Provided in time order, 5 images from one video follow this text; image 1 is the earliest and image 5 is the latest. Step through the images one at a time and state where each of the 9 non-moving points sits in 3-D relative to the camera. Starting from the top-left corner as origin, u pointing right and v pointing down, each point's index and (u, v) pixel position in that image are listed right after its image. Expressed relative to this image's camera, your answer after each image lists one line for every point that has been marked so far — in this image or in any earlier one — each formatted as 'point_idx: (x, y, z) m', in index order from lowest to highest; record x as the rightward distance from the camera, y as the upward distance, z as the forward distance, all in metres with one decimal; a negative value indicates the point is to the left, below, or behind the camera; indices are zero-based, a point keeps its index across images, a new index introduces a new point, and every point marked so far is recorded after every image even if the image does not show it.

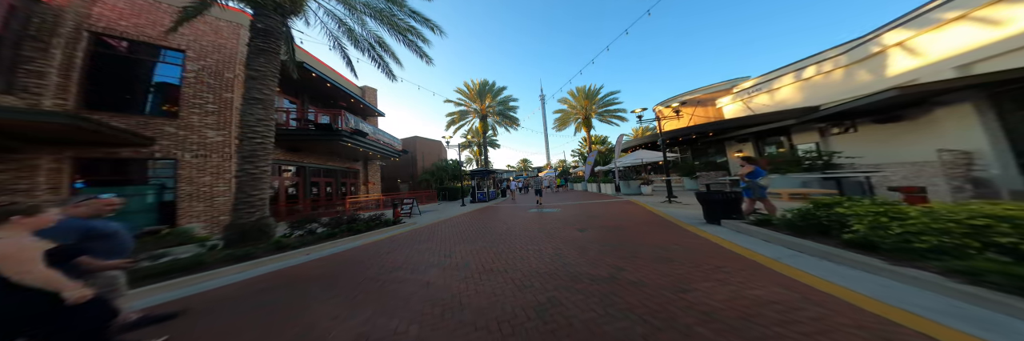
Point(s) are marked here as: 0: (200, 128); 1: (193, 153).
0: (-11.5, +1.4, +6.9) m
1: (-11.4, +0.5, +6.7) m
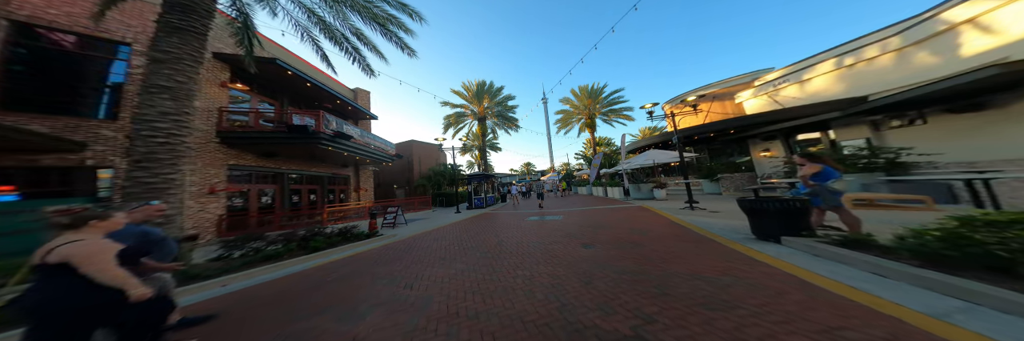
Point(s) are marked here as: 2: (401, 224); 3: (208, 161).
0: (-11.8, +1.2, +6.1) m
1: (-11.8, +0.2, +5.9) m
2: (-5.6, -2.8, +9.5) m
3: (-11.4, +0.2, +7.1) m
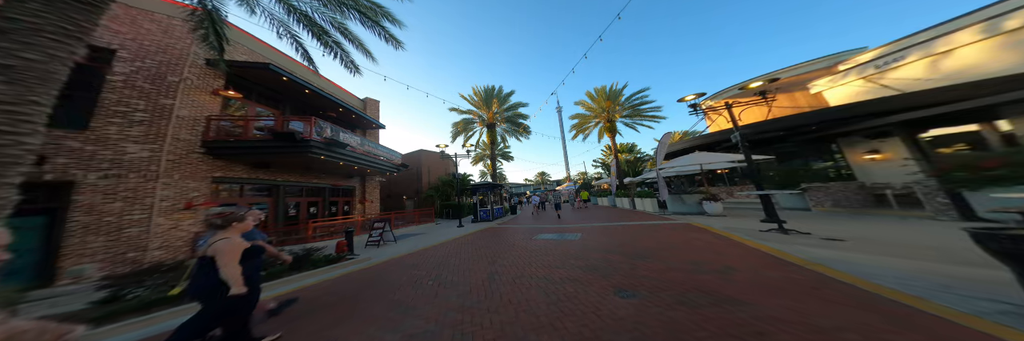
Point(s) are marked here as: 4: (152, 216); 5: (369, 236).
0: (-11.9, +0.9, +5.6) m
1: (-11.8, 0.0, +5.4) m
2: (-5.3, -3.1, +8.2) m
3: (-11.3, -0.1, +6.5) m
4: (-11.1, -1.4, +5.8) m
5: (-6.0, -2.7, +7.8) m
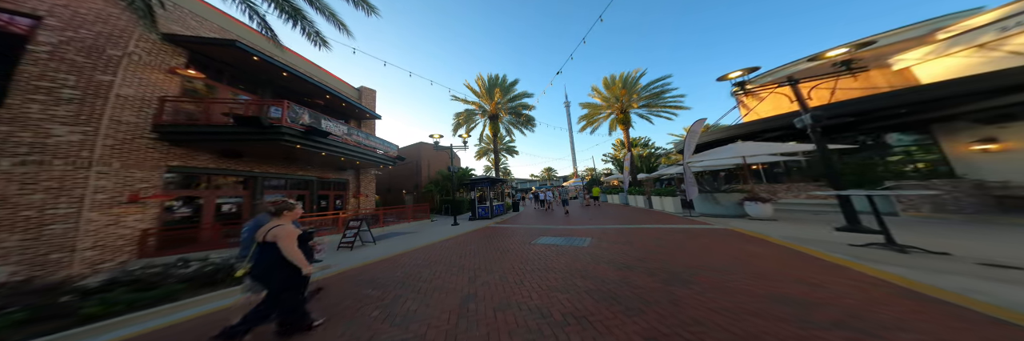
0: (-12.1, +1.3, +4.8) m
1: (-12.0, +0.3, +4.6) m
2: (-5.4, -2.8, +7.2) m
3: (-11.5, +0.3, +5.7) m
4: (-11.3, -1.1, +4.9) m
5: (-6.1, -2.4, +6.8) m
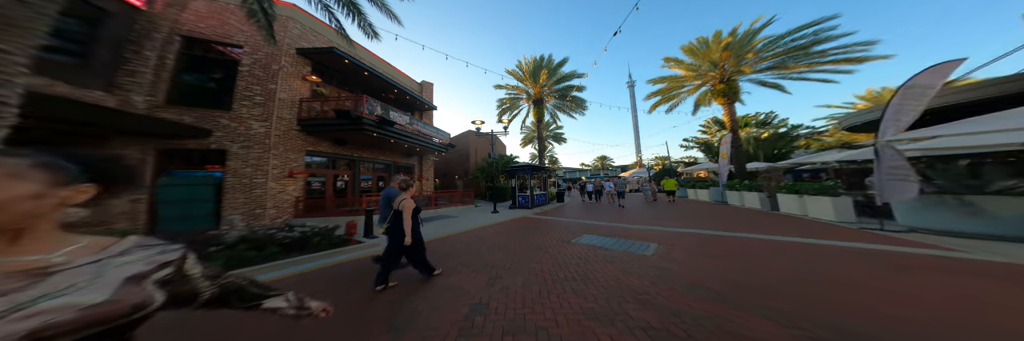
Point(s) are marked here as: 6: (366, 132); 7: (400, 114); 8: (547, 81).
0: (-10.7, +2.0, +7.6) m
1: (-10.7, +1.0, +7.4) m
2: (-3.7, -2.1, +7.9) m
3: (-9.9, +1.1, +8.3) m
4: (-9.9, -0.4, +7.6) m
5: (-4.4, -1.7, +7.8) m
6: (-7.0, +1.9, +8.9) m
7: (-6.4, +3.4, +11.3) m
8: (+3.9, +7.9, +15.9) m
